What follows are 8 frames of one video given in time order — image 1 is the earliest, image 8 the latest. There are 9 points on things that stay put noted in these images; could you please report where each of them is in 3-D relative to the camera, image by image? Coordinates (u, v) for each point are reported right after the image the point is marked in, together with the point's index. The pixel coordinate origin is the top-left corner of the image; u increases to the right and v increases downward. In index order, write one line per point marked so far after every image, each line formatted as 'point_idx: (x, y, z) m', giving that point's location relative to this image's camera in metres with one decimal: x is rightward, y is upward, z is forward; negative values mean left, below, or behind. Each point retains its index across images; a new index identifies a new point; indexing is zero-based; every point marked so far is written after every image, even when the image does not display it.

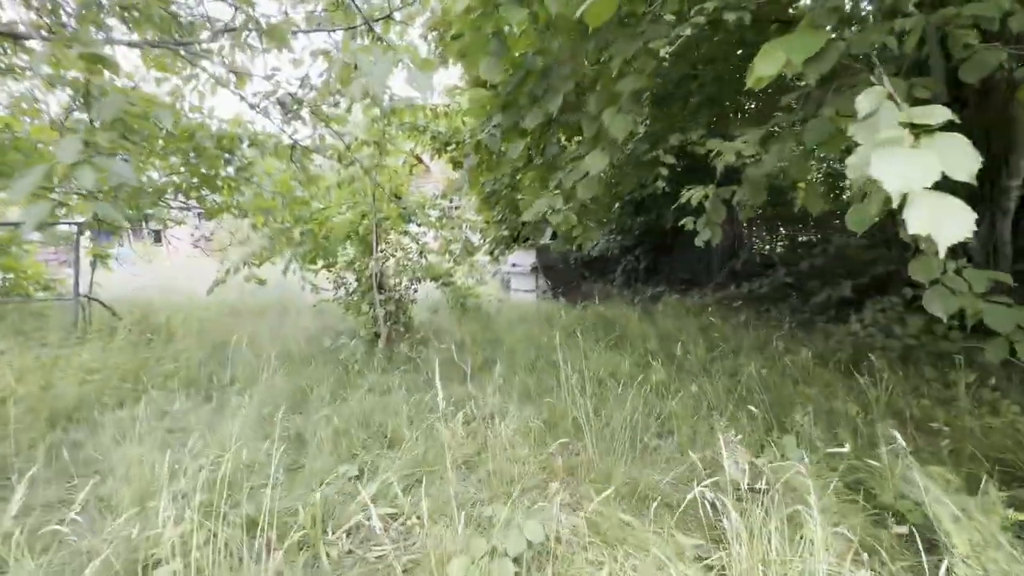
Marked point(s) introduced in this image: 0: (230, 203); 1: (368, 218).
0: (-2.6, +0.8, +4.2) m
1: (-1.3, +0.6, +3.9) m
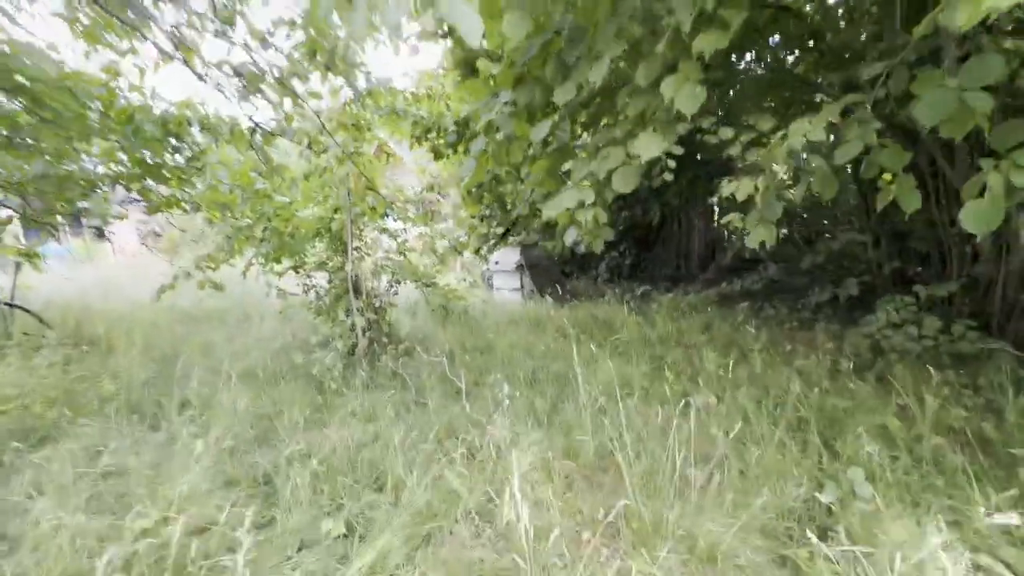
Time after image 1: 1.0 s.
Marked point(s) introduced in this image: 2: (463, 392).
0: (-2.7, +0.8, +3.7) m
1: (-1.3, +0.6, +3.5) m
2: (-0.3, -0.6, +2.6) m
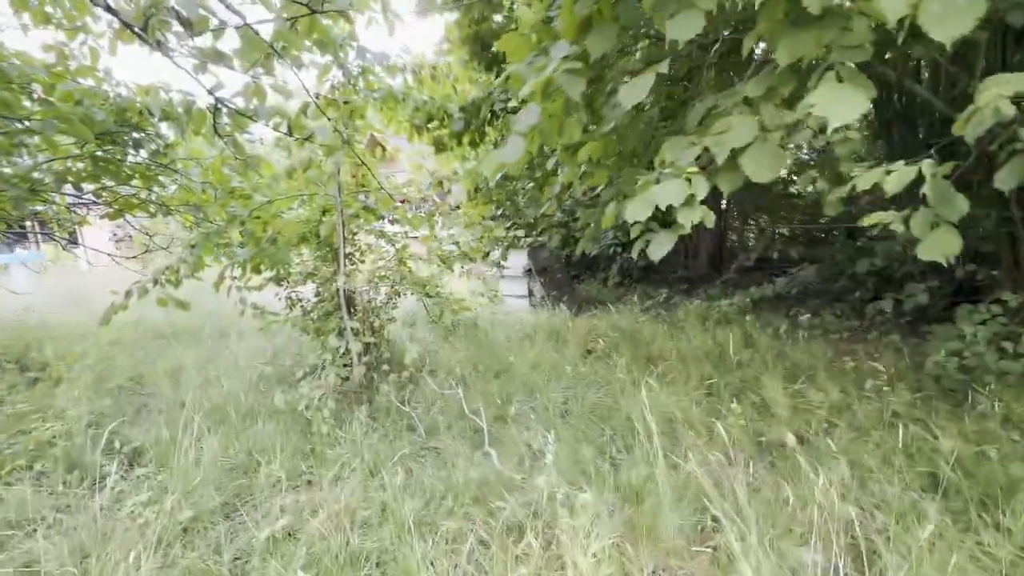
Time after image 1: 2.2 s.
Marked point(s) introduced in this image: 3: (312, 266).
0: (-2.6, +0.6, +3.2) m
1: (-1.2, +0.5, +3.0) m
2: (-0.1, -0.7, +2.1) m
3: (-1.4, +0.2, +3.1) m
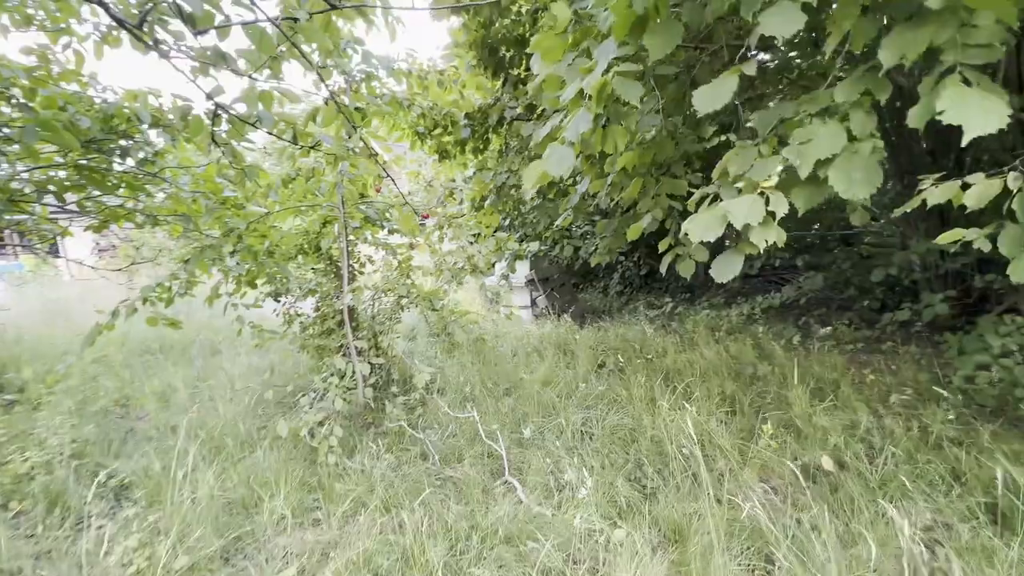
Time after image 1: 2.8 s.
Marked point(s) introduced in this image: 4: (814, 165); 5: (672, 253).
0: (-2.5, +0.5, +3.0) m
1: (-1.1, +0.4, +2.8) m
2: (0.0, -0.8, +2.0) m
3: (-1.3, +0.1, +2.9) m
4: (+0.6, +0.3, +0.9) m
5: (+0.7, +0.2, +1.9) m
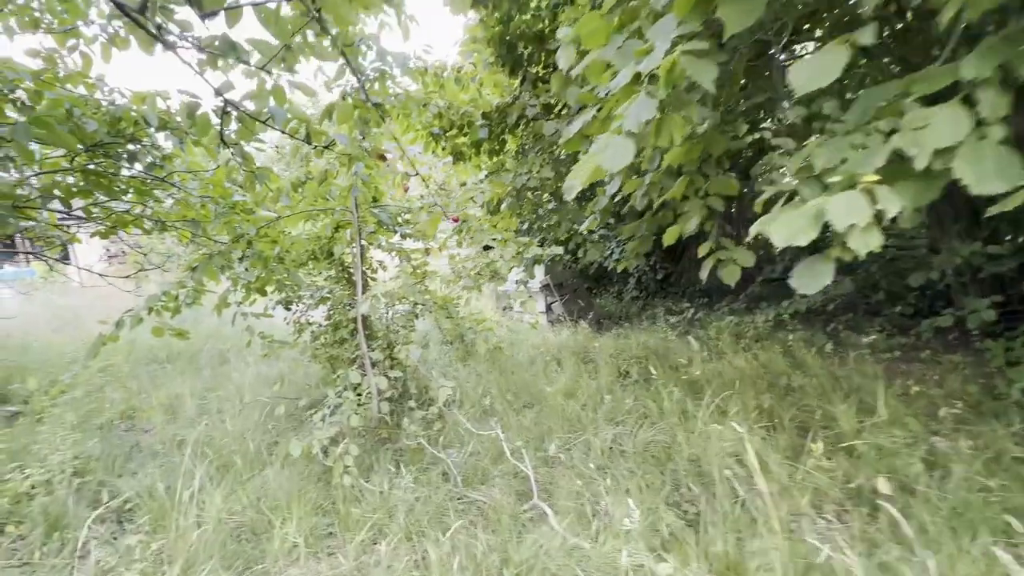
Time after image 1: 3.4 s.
0: (-2.4, +0.5, +2.9) m
1: (-1.0, +0.4, +2.7) m
2: (+0.1, -0.8, +1.8) m
3: (-1.2, 0.0, +2.8) m
4: (+0.7, +0.2, +0.8) m
5: (+0.8, +0.1, +1.7) m
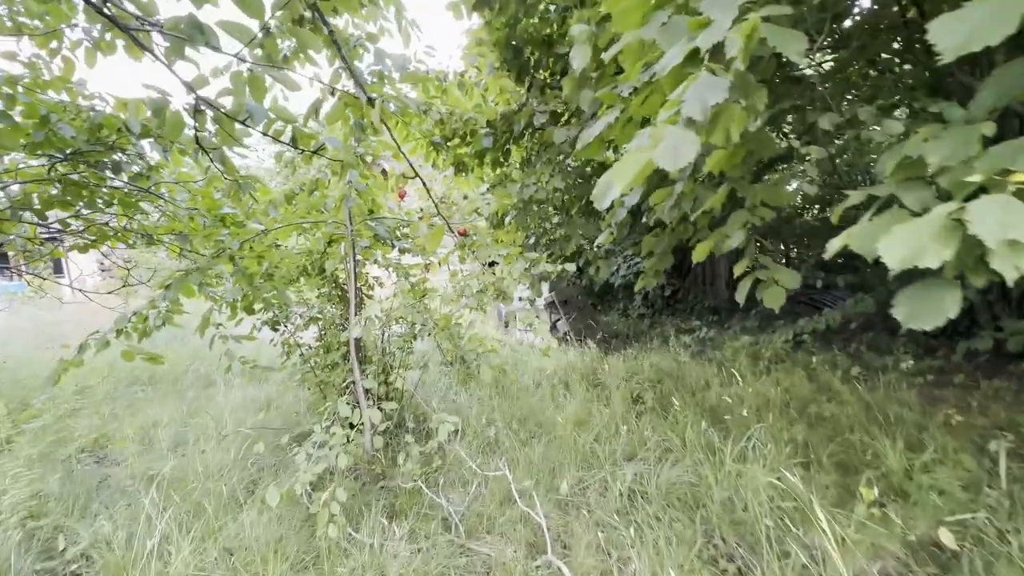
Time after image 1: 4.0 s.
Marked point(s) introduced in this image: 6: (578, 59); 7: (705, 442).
0: (-2.4, +0.4, +2.7) m
1: (-1.0, +0.3, +2.5) m
2: (+0.1, -0.9, +1.6) m
3: (-1.2, -0.1, +2.6) m
4: (+0.7, +0.2, +0.6) m
5: (+0.8, 0.0, +1.5) m
6: (+0.3, +0.9, +1.8) m
7: (+1.0, -0.8, +2.2) m
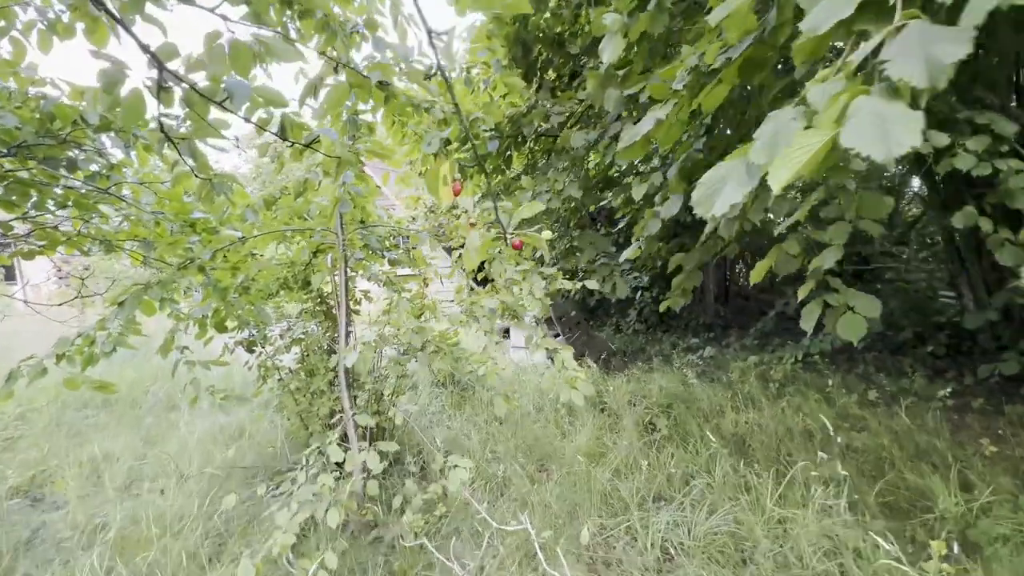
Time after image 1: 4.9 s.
0: (-2.3, +0.3, +2.3) m
1: (-0.9, +0.2, +2.2) m
2: (+0.2, -0.9, +1.3) m
3: (-1.1, -0.2, +2.3) m
4: (+0.9, +0.1, +0.4) m
5: (+0.9, 0.0, +1.3) m
6: (+0.4, +0.8, +1.6) m
7: (+1.0, -0.9, +2.0) m
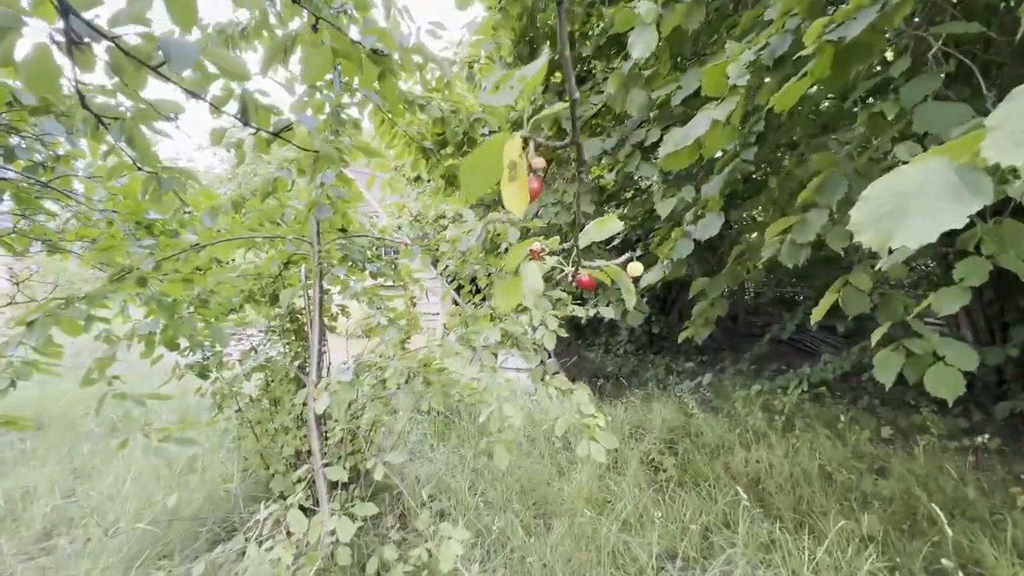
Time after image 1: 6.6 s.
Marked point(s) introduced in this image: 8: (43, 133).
0: (-2.3, +0.3, +2.0) m
1: (-0.9, +0.1, +1.9) m
2: (+0.2, -1.0, +1.1) m
3: (-1.1, -0.3, +2.0) m
4: (+1.0, +0.1, +0.1) m
5: (+1.0, -0.1, +1.1) m
6: (+0.4, +0.7, +1.3) m
7: (+1.0, -1.0, +1.8) m
8: (-1.9, +0.6, +1.7) m
